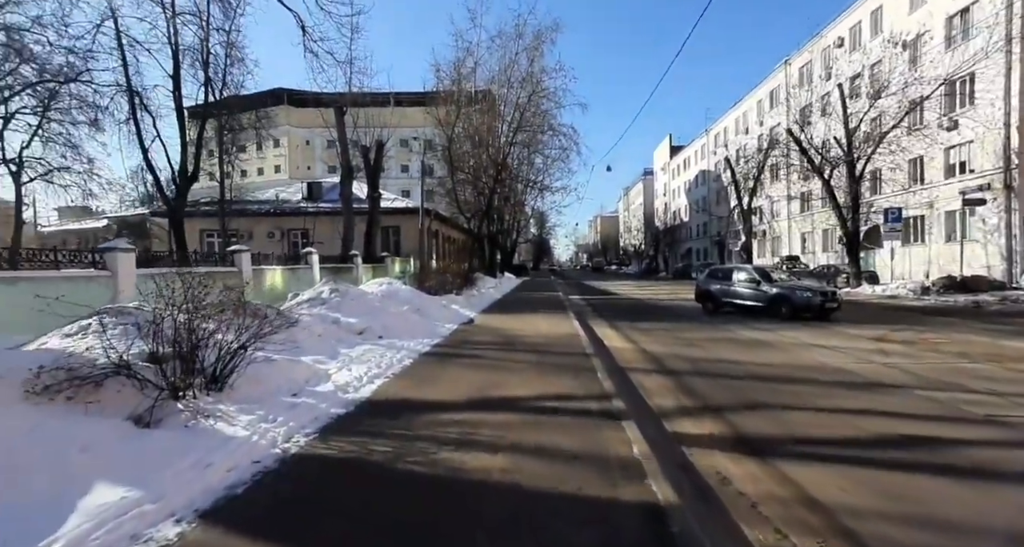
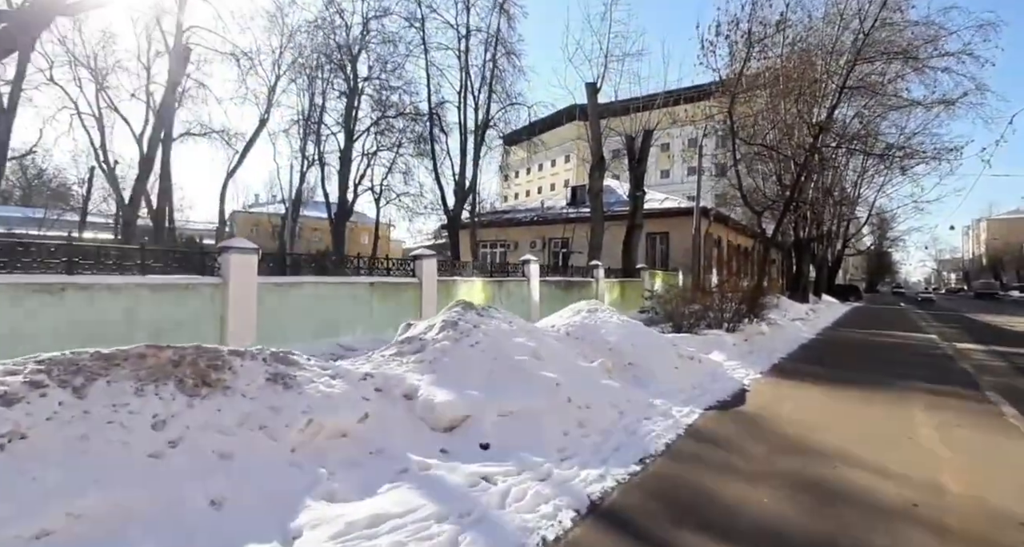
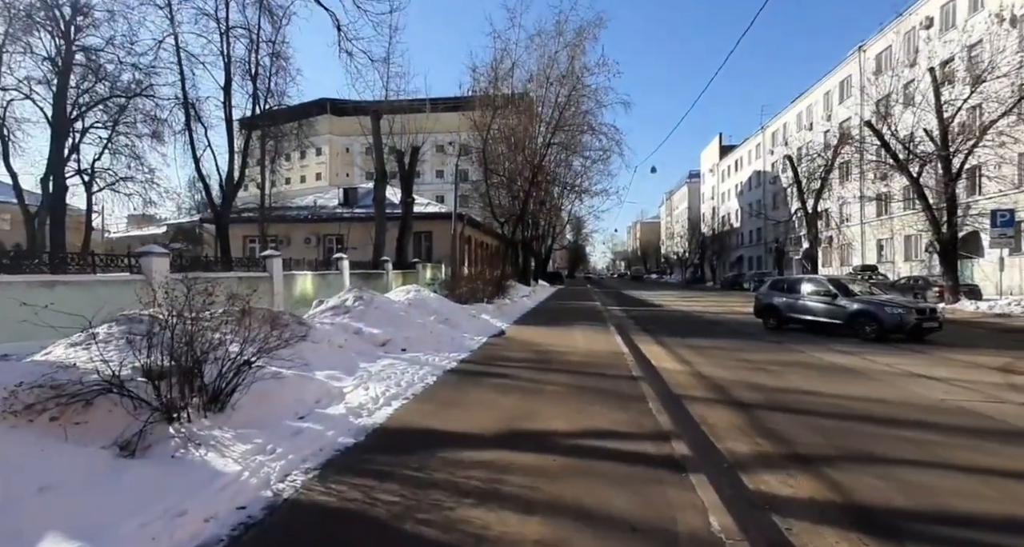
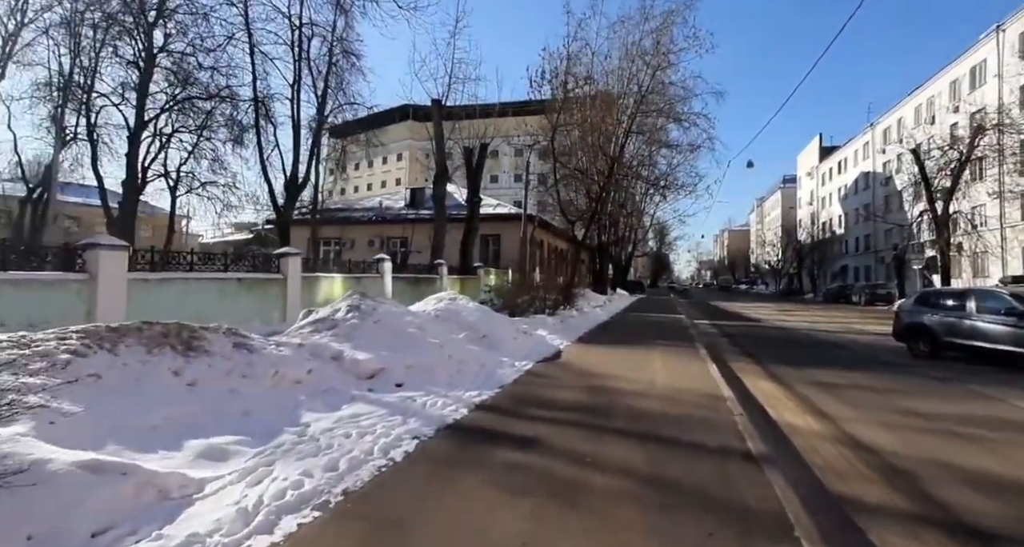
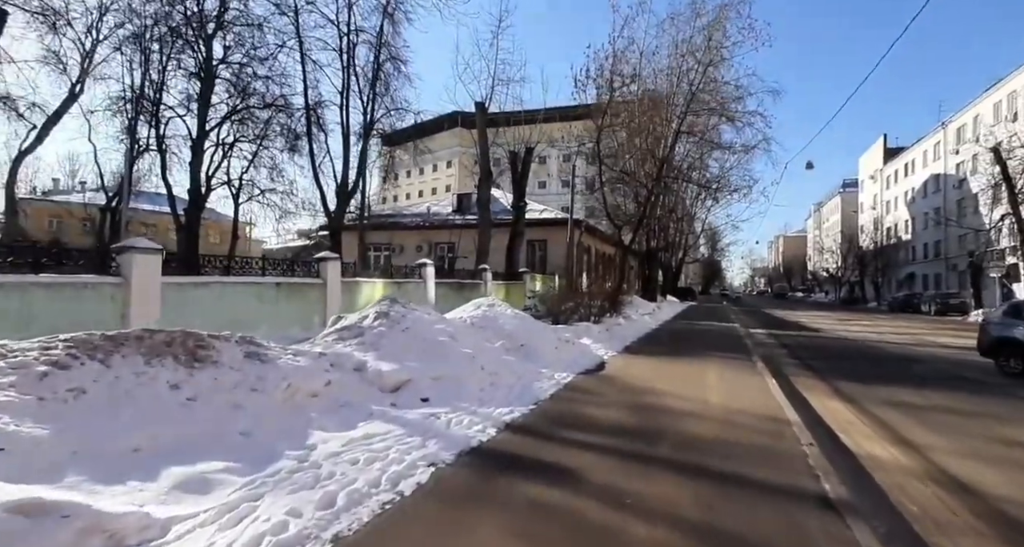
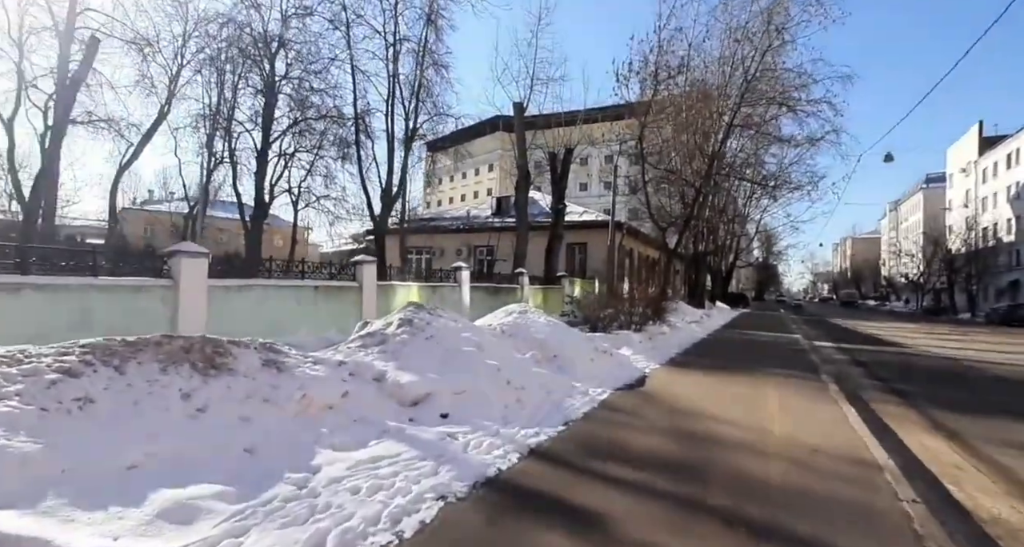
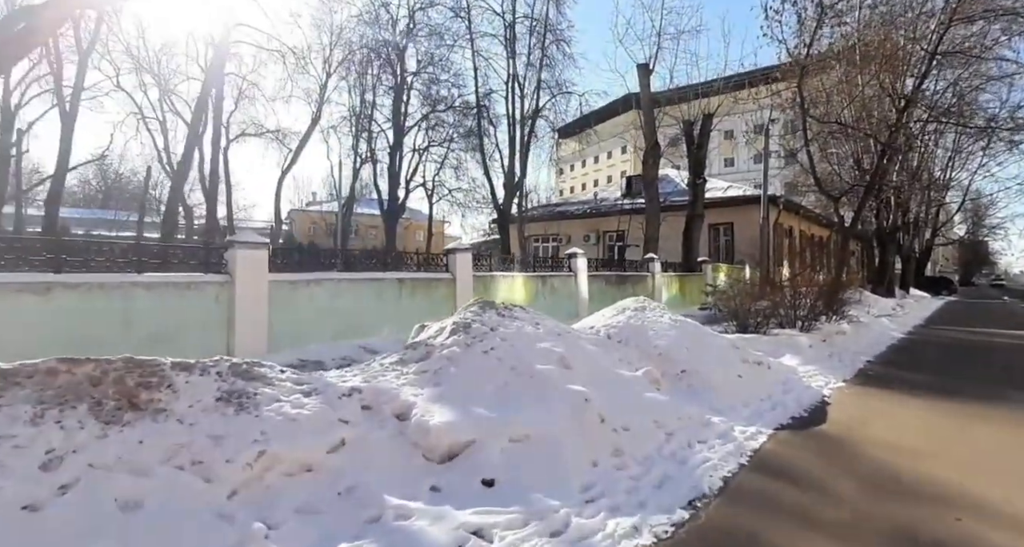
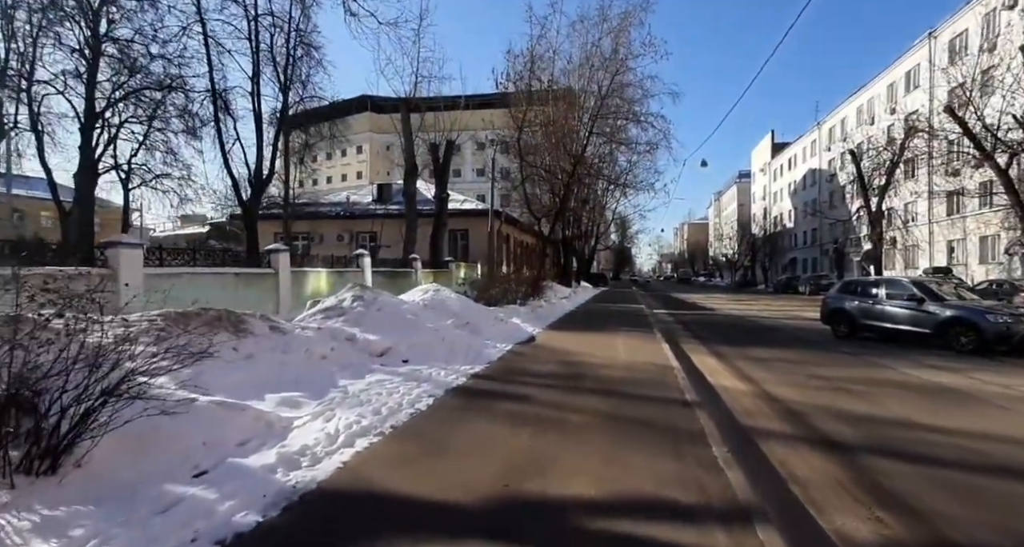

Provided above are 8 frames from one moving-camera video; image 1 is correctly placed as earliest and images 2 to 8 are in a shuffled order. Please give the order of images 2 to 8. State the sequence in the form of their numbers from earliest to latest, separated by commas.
3, 8, 4, 5, 6, 2, 7
